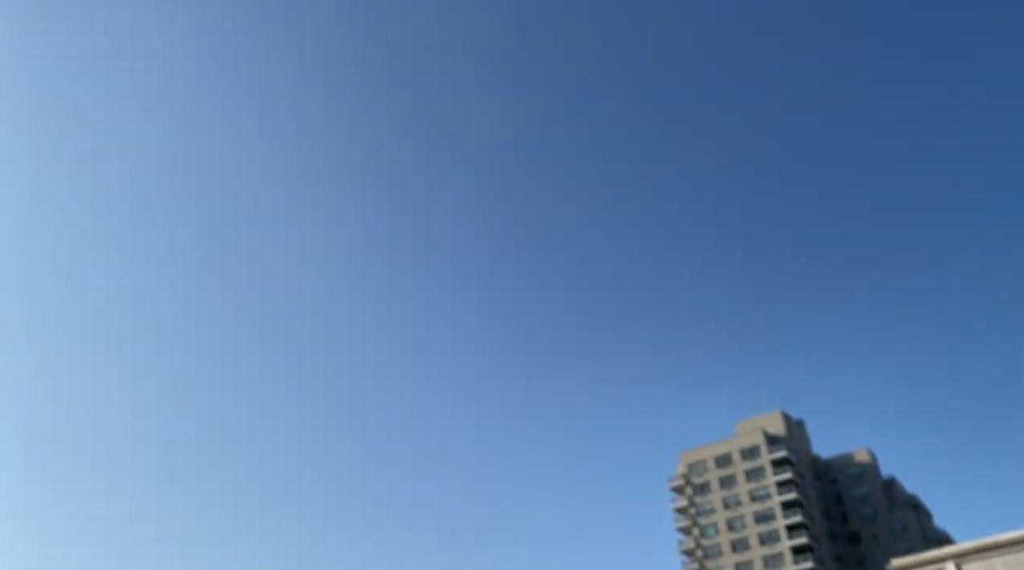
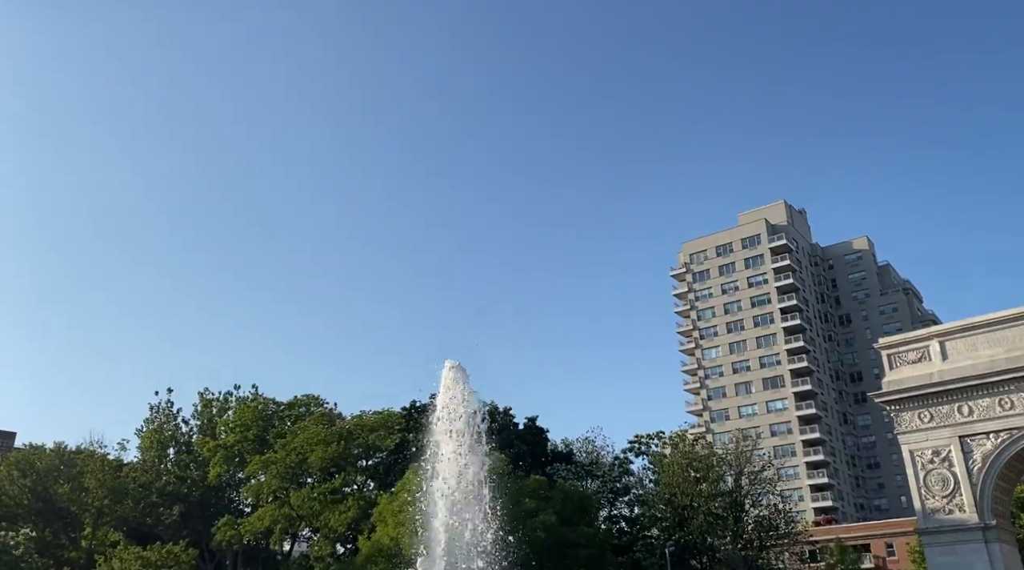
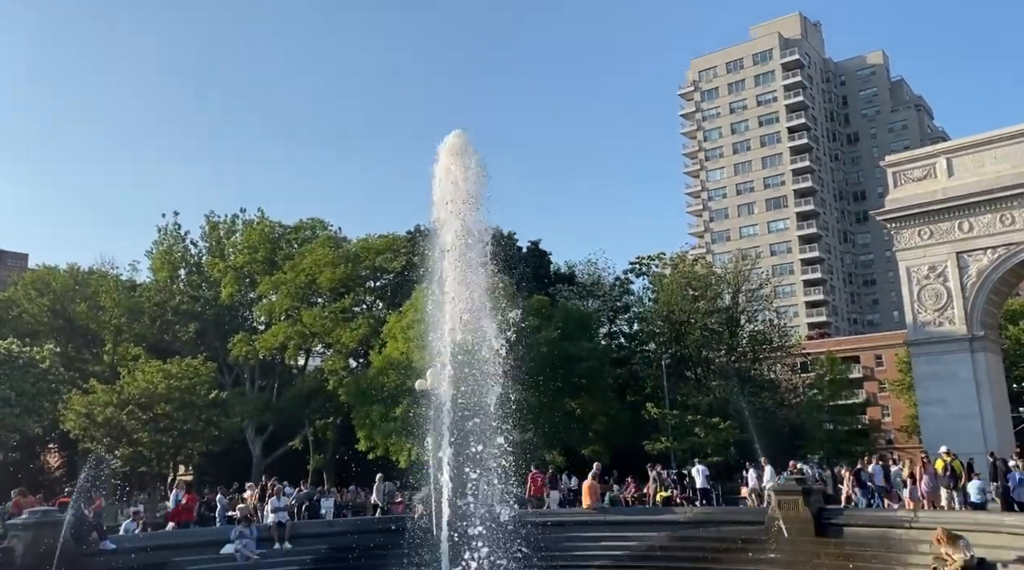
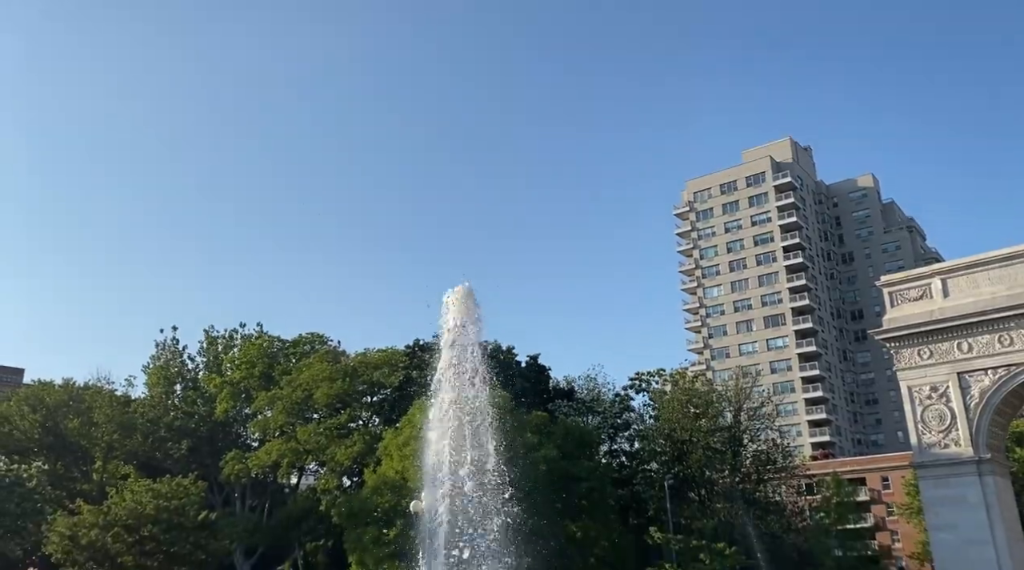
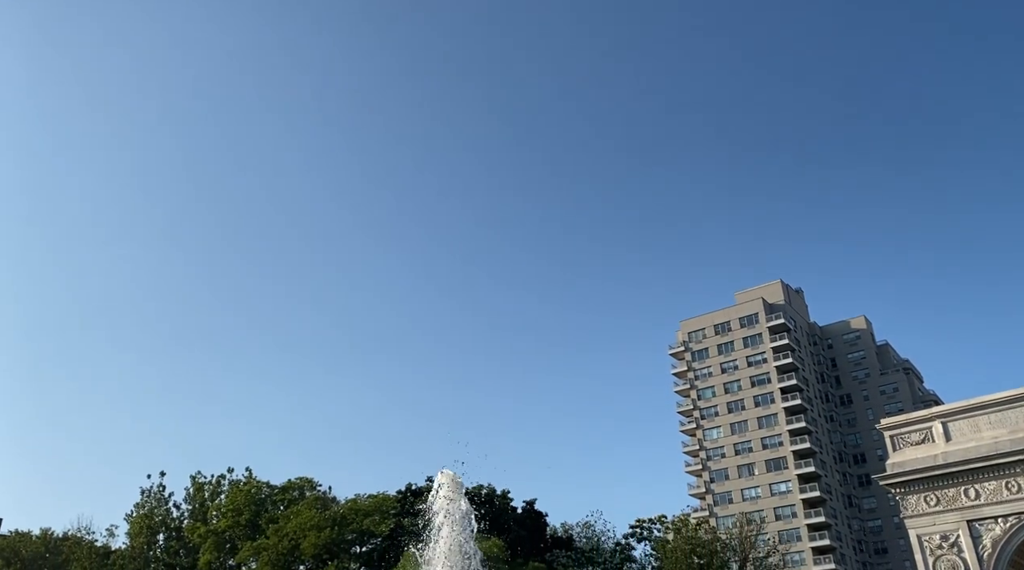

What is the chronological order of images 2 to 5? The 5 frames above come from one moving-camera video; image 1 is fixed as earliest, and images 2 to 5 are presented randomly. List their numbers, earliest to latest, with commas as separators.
5, 2, 4, 3
